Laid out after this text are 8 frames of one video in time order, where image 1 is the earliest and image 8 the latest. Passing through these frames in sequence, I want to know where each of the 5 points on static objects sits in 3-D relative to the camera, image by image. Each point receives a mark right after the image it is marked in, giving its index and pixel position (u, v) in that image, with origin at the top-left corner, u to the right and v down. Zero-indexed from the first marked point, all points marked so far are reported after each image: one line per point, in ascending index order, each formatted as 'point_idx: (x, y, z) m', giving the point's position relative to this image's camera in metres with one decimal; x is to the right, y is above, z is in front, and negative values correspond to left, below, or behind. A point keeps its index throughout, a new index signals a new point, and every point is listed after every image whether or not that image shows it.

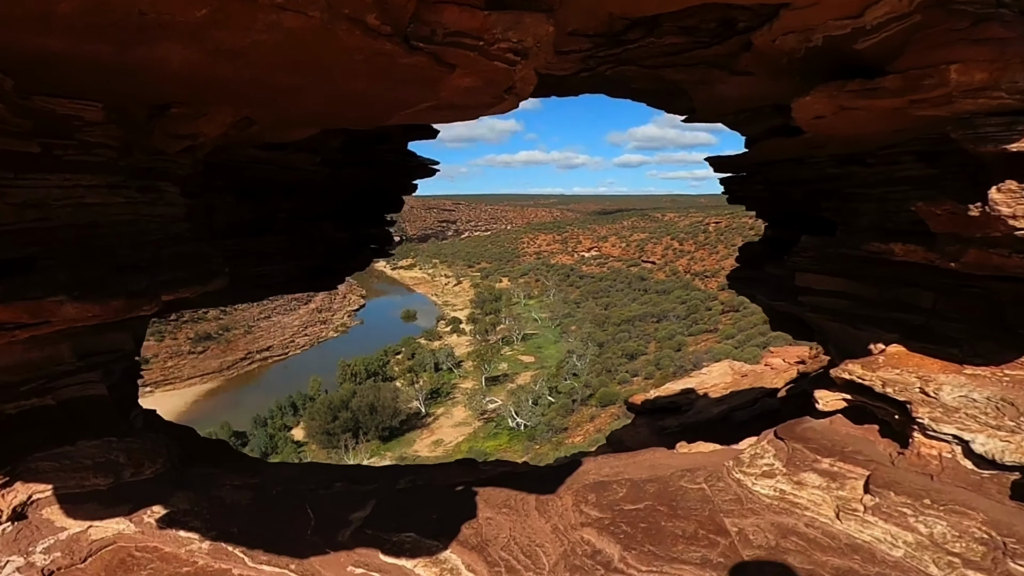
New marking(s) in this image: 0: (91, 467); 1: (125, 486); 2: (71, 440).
0: (-5.2, -2.3, +4.4) m
1: (-4.9, -2.6, +4.5) m
2: (-5.4, -1.9, +4.4) m
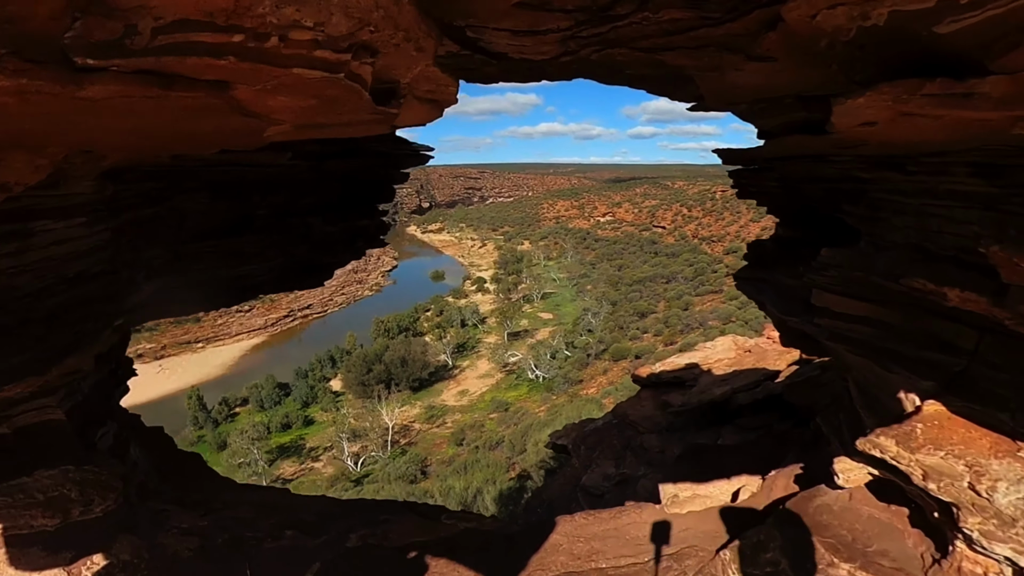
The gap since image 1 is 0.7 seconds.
0: (-5.4, -2.5, +4.1) m
1: (-5.2, -2.8, +4.2) m
2: (-5.7, -2.1, +4.1) m
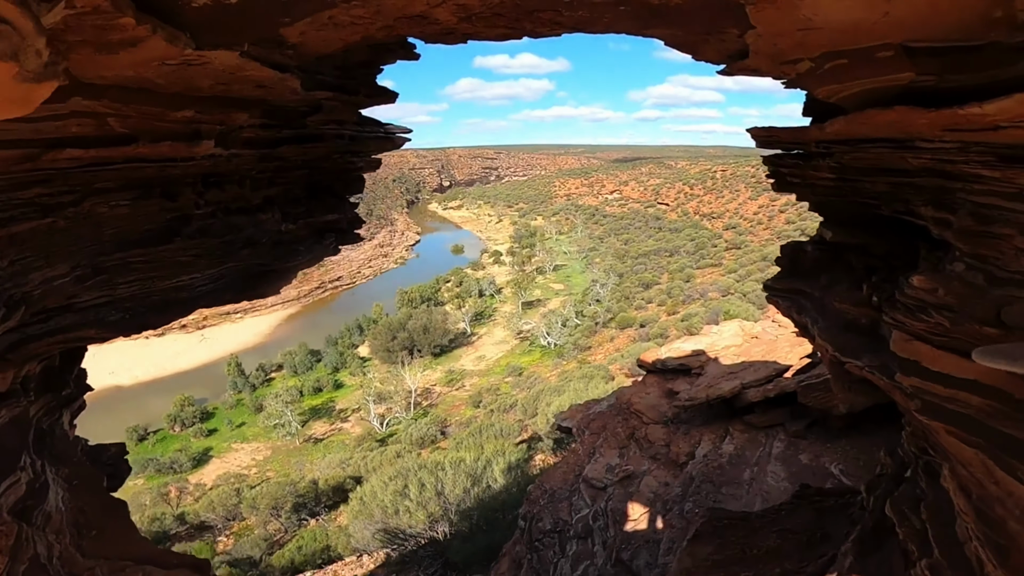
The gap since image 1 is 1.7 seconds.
0: (-5.7, -2.8, +3.3) m
1: (-5.4, -3.1, +3.5) m
2: (-6.0, -2.4, +3.4) m
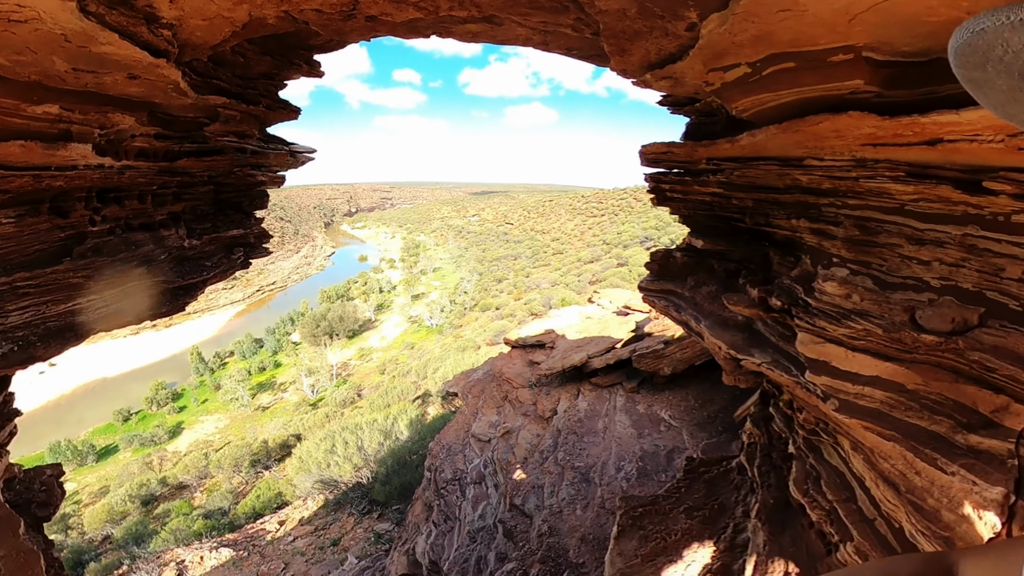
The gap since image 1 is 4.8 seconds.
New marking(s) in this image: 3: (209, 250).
0: (-6.9, -3.3, +3.3) m
1: (-6.6, -3.6, +3.4) m
2: (-7.1, -3.0, +3.2) m
3: (-5.3, +0.7, +6.3) m
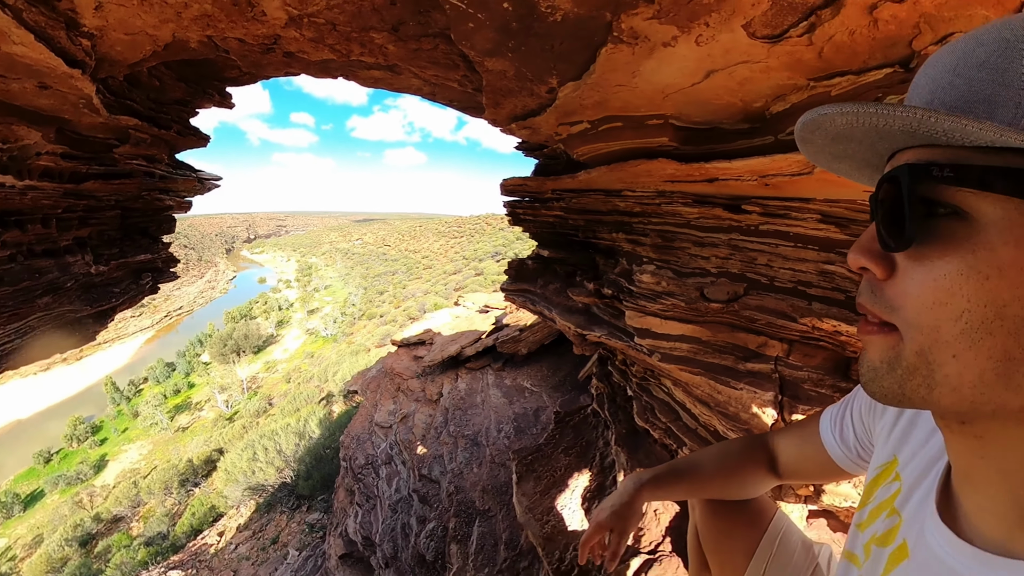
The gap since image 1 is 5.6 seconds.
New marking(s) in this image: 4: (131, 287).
0: (-8.2, -3.8, +3.6) m
1: (-8.0, -4.1, +3.8) m
2: (-8.5, -3.5, +3.5) m
3: (-7.3, +0.2, +6.8) m
4: (-7.2, 0.0, +7.0) m
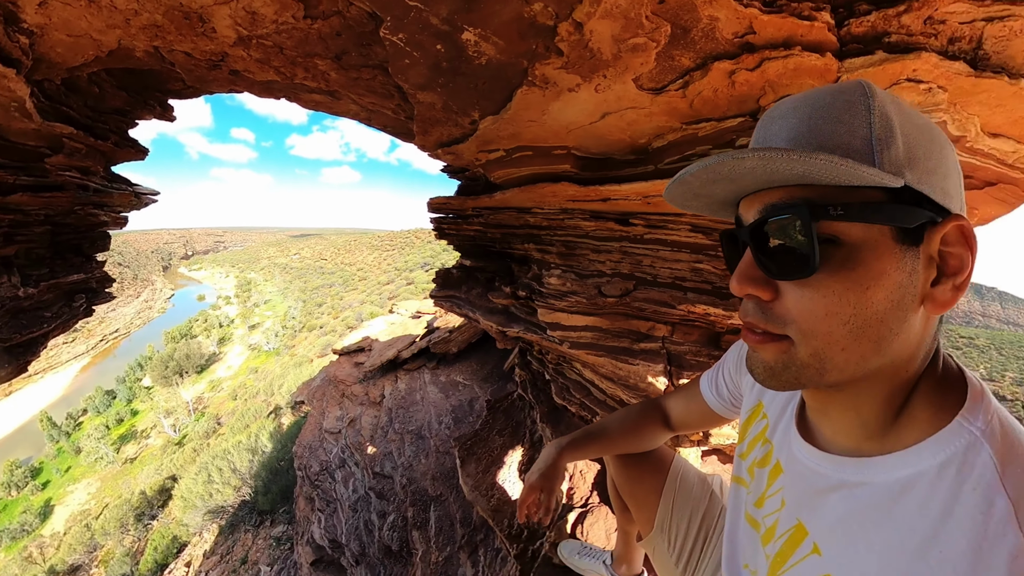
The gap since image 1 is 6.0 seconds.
0: (-9.4, -3.7, +3.1) m
1: (-9.1, -4.0, +3.2) m
2: (-9.7, -3.4, +3.0) m
3: (-8.8, 0.0, +6.6) m
4: (-8.7, -0.2, +6.8) m
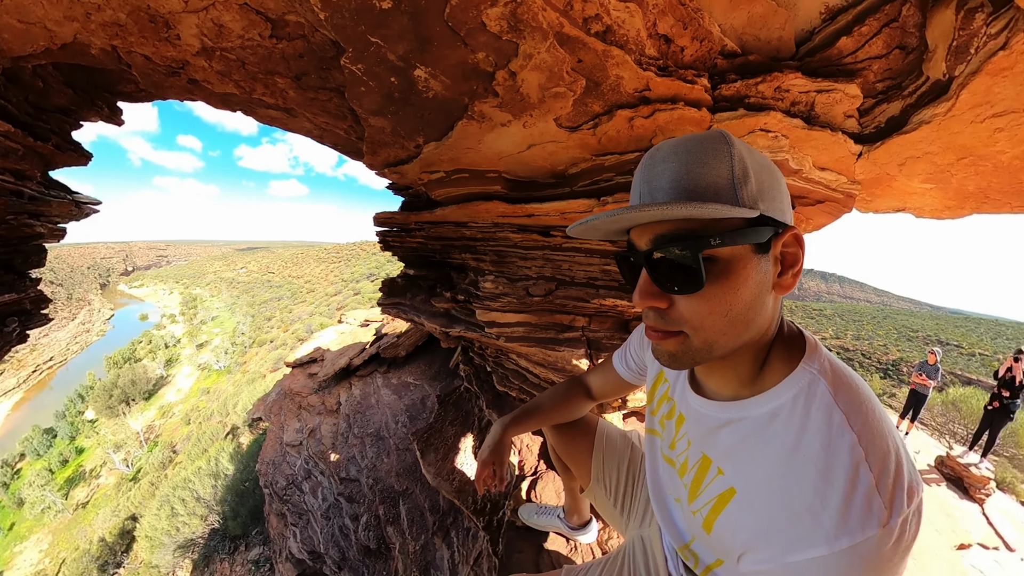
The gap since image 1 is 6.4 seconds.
0: (-10.1, -3.5, +2.8) m
1: (-9.8, -3.8, +2.9) m
2: (-10.4, -3.2, +2.7) m
3: (-10.0, -0.1, +6.7) m
4: (-10.0, -0.3, +6.8) m
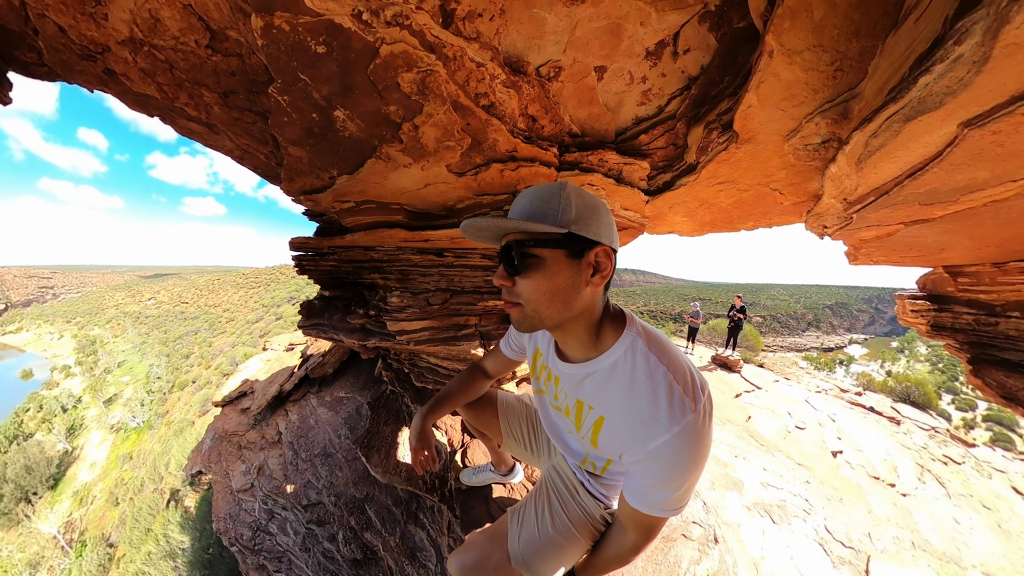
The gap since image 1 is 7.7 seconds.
0: (-11.7, -2.2, +3.4) m
1: (-11.5, -2.5, +3.6) m
2: (-12.0, -1.8, +3.4) m
3: (-12.6, +0.8, +7.7) m
4: (-12.6, +0.5, +7.8) m
